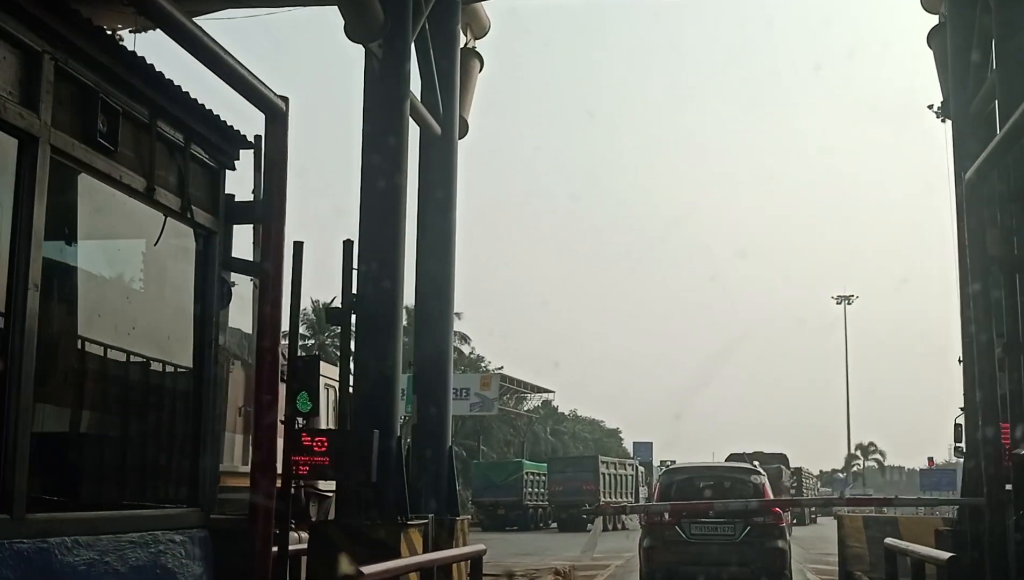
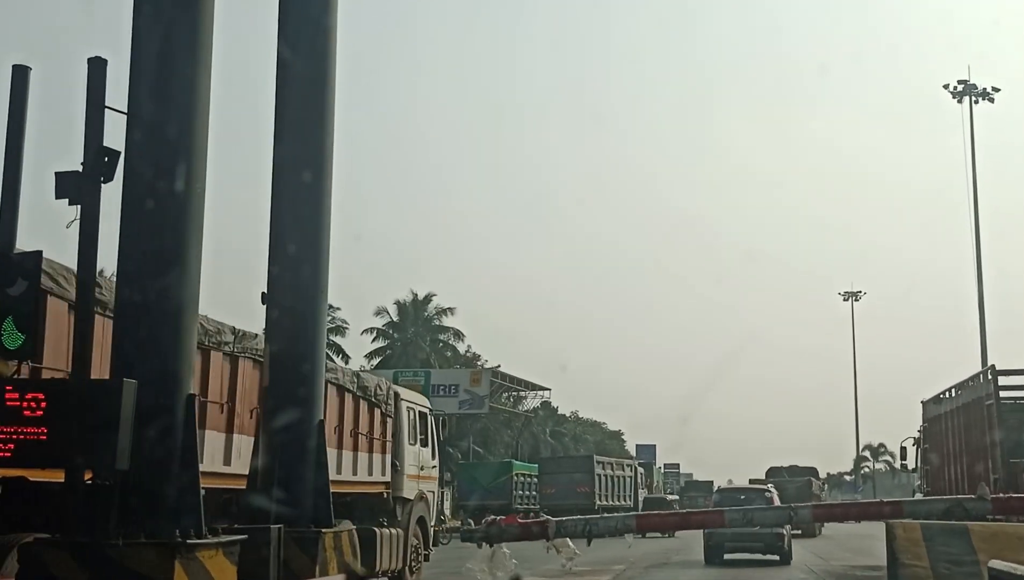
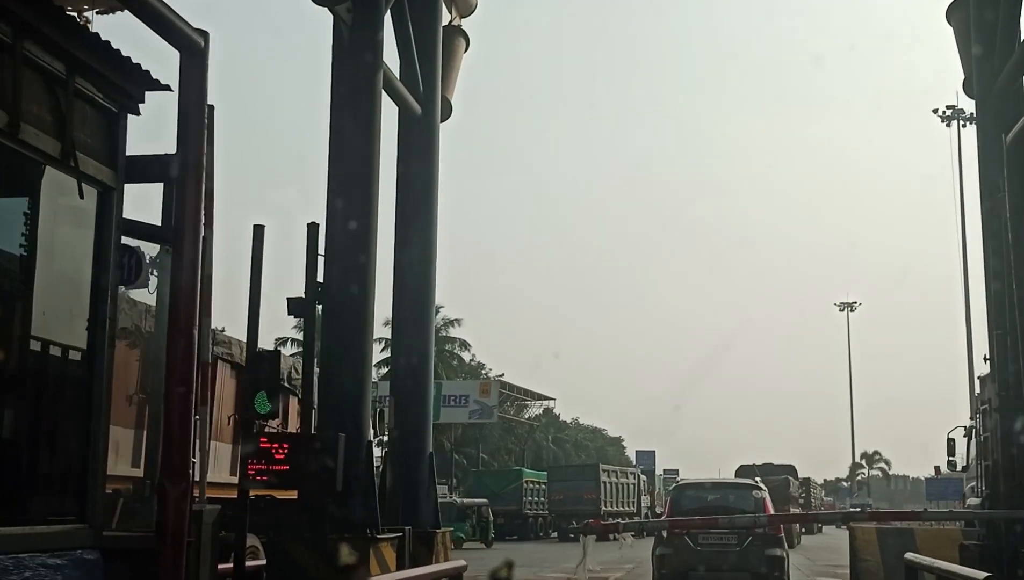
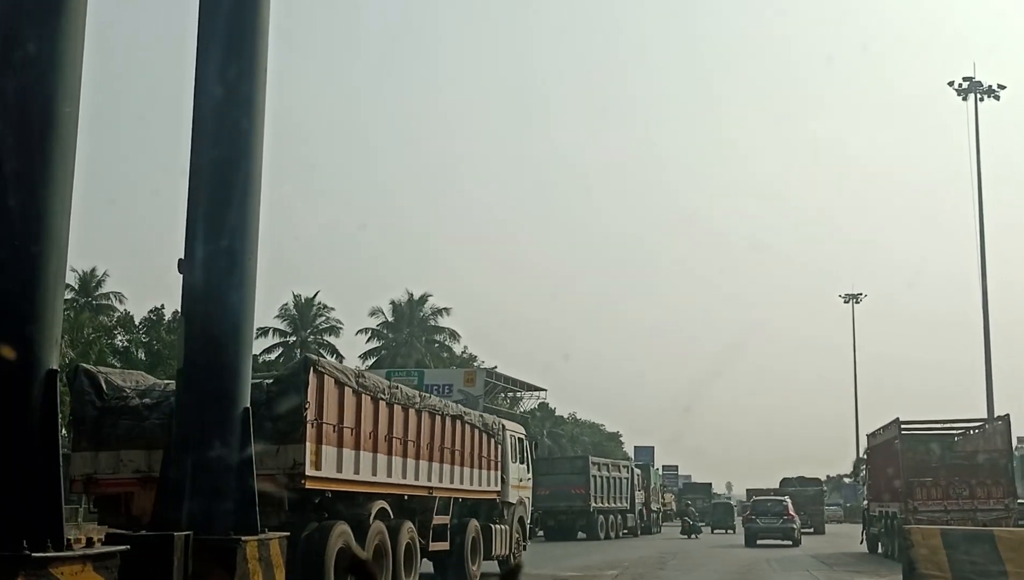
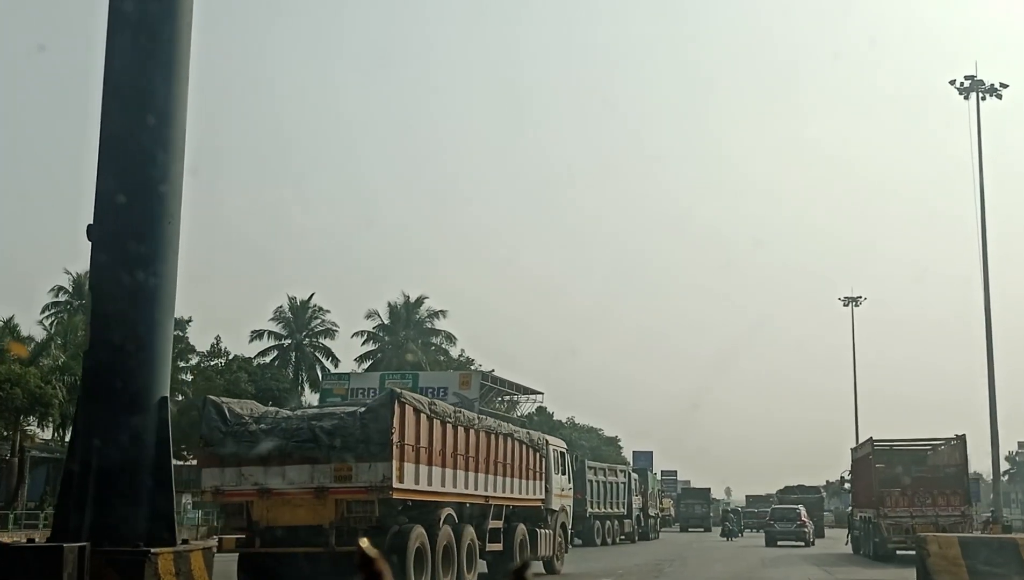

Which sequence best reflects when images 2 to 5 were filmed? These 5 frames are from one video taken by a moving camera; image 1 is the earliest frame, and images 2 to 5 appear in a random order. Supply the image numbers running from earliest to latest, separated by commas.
3, 2, 4, 5
